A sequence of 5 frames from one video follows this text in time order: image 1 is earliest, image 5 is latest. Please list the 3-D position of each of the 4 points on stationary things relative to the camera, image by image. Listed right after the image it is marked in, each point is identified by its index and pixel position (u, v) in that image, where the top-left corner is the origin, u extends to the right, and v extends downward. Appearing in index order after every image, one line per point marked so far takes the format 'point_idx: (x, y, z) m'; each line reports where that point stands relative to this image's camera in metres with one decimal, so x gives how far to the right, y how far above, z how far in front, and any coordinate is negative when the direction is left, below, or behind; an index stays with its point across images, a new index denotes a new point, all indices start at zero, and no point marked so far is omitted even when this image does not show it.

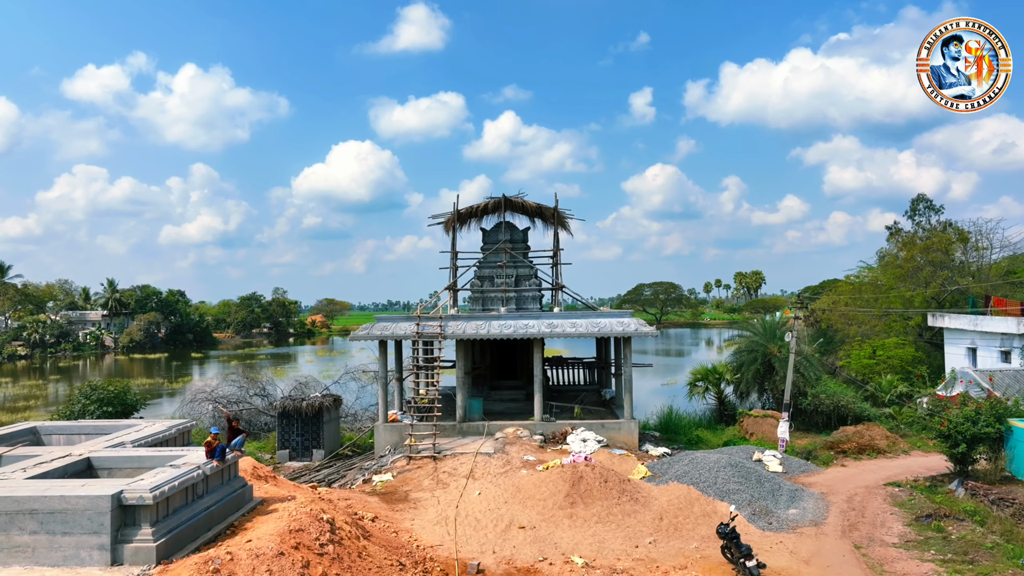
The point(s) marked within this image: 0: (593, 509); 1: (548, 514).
0: (+1.5, -3.9, +10.0) m
1: (+0.7, -4.0, +10.0) m
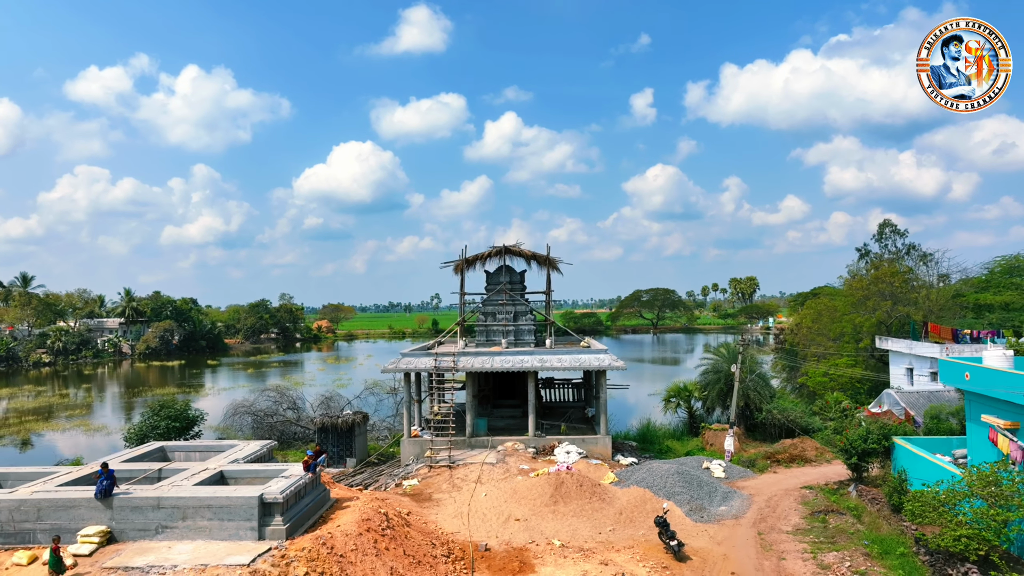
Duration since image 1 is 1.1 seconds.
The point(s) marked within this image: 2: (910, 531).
0: (+1.4, -5.3, +13.6) m
1: (+0.6, -5.3, +13.5) m
2: (+8.4, -5.1, +11.8) m
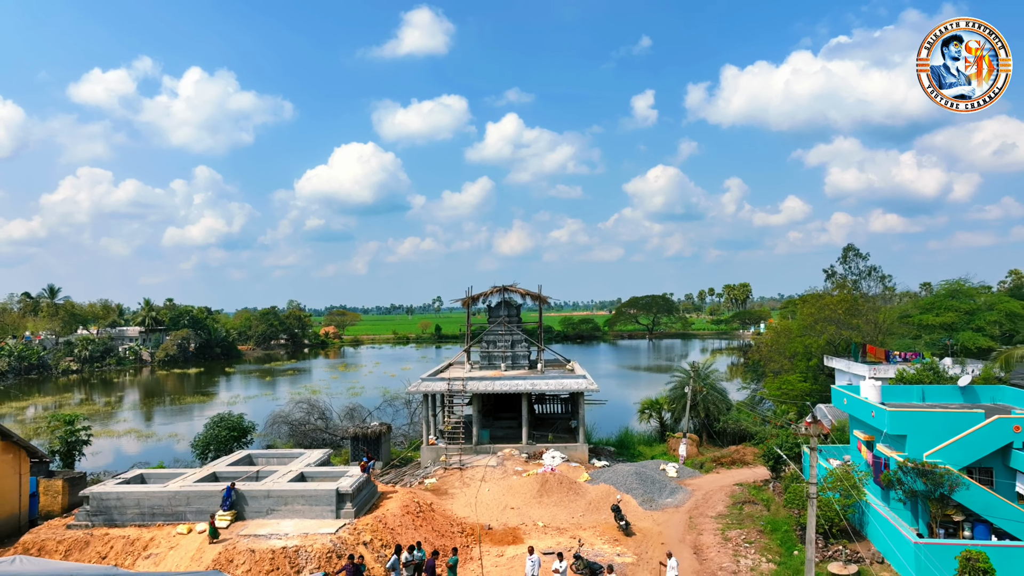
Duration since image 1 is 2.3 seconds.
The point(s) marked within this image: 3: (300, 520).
0: (+1.3, -6.8, +18.2) m
1: (+0.5, -6.9, +18.1) m
2: (+8.3, -6.6, +16.4) m
3: (-5.3, -5.8, +14.0) m
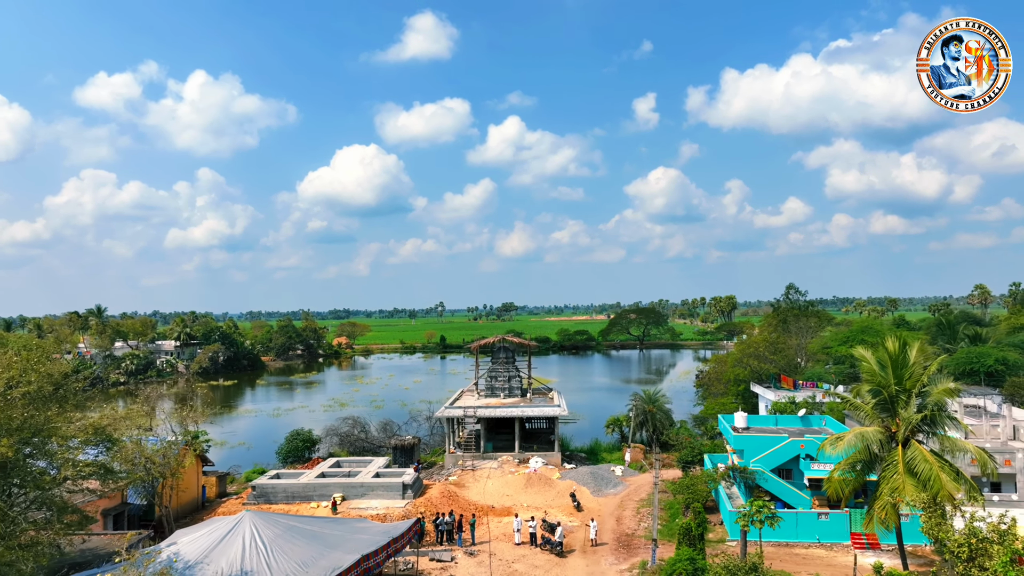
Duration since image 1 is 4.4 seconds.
0: (+1.1, -10.0, +27.8) m
1: (+0.3, -10.1, +27.8) m
2: (+8.1, -9.8, +26.1) m
3: (-5.6, -9.0, +23.8) m
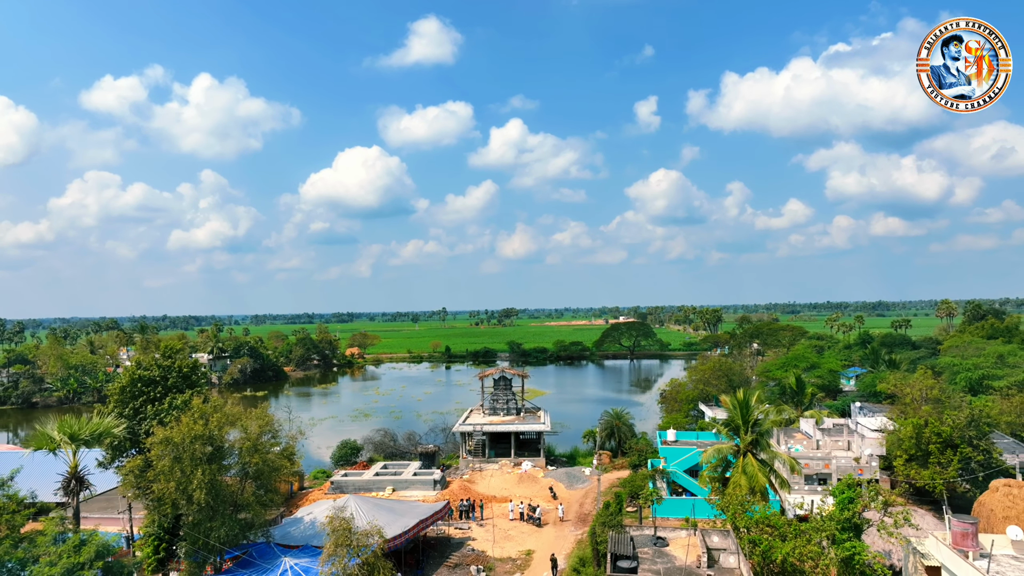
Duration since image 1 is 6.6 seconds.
0: (+0.8, -13.7, +39.0) m
1: (0.0, -13.8, +39.0) m
2: (+7.8, -13.5, +37.2) m
3: (-5.8, -12.7, +35.0) m
